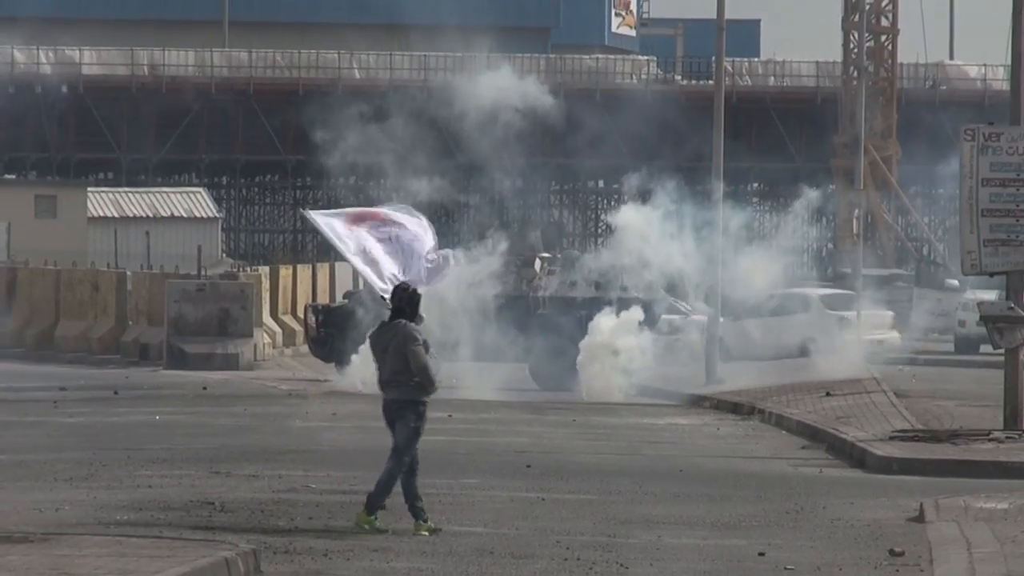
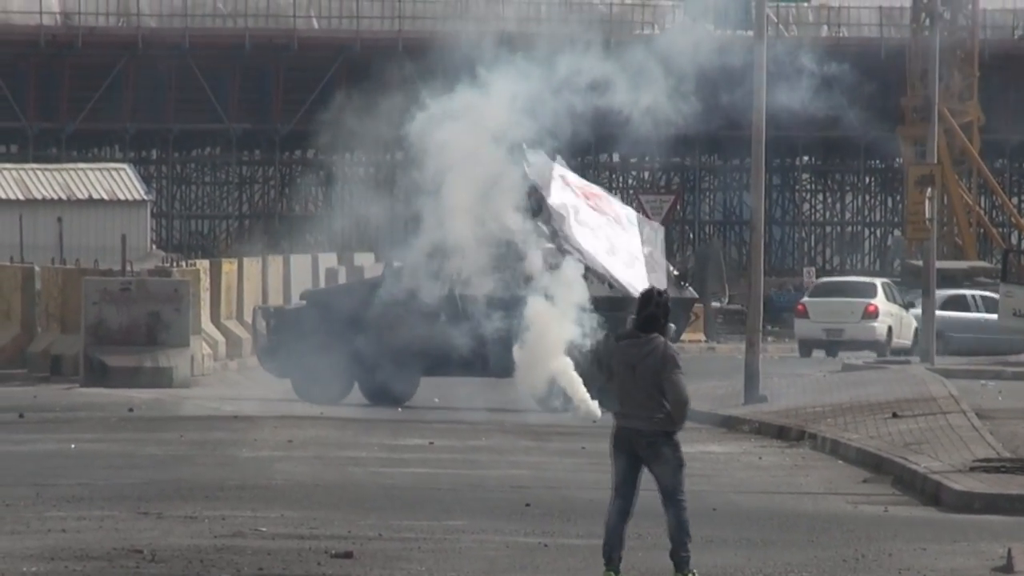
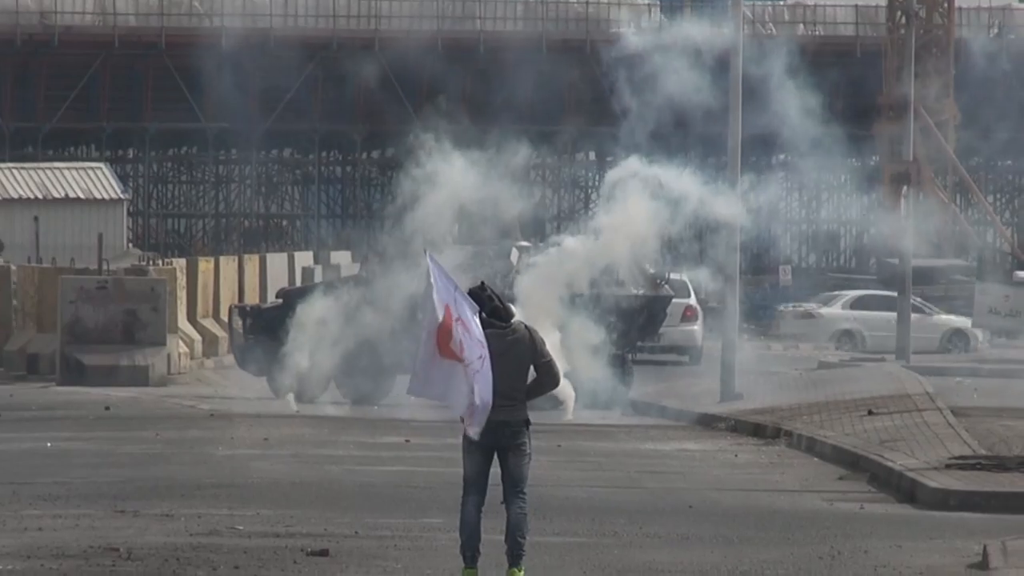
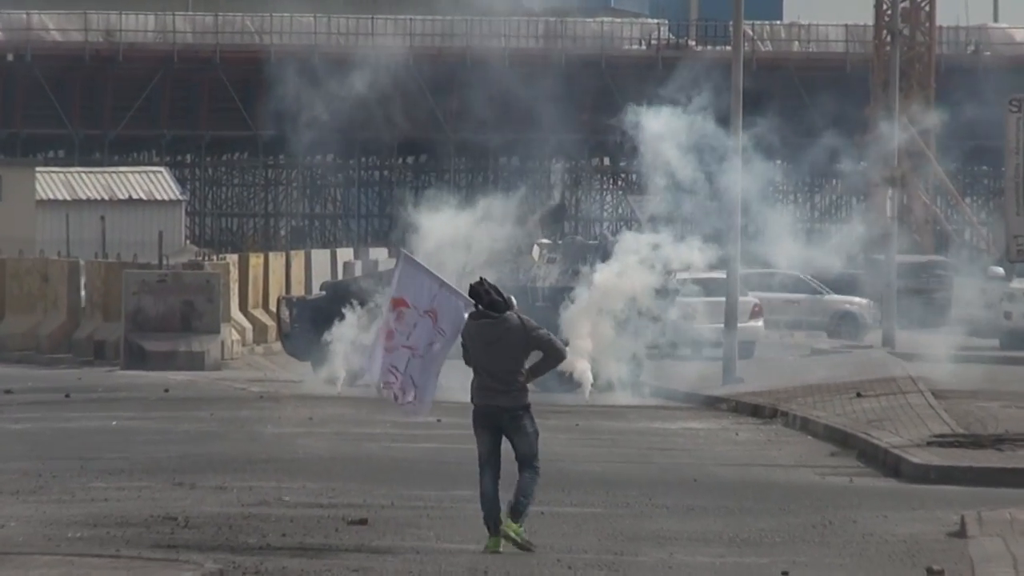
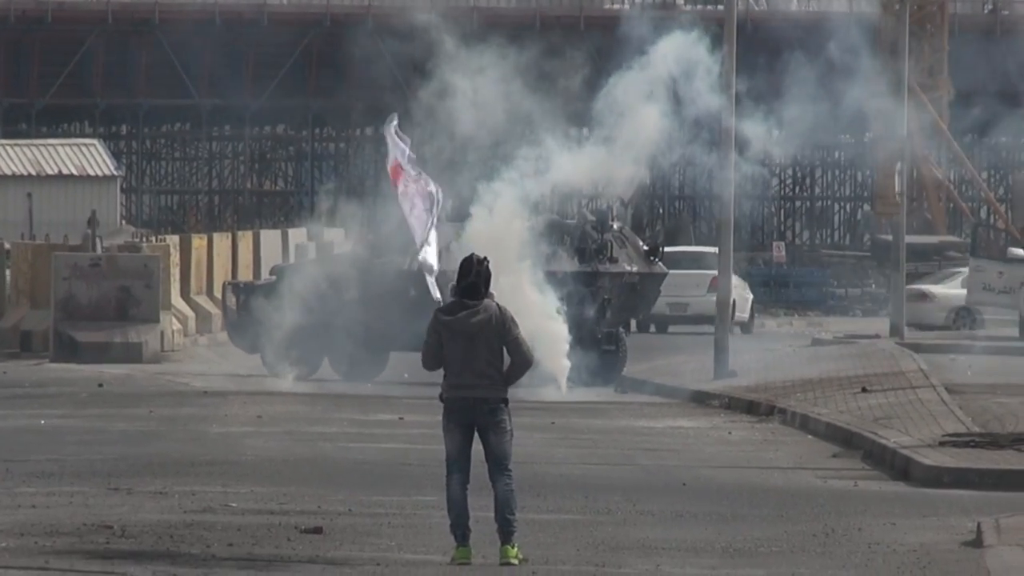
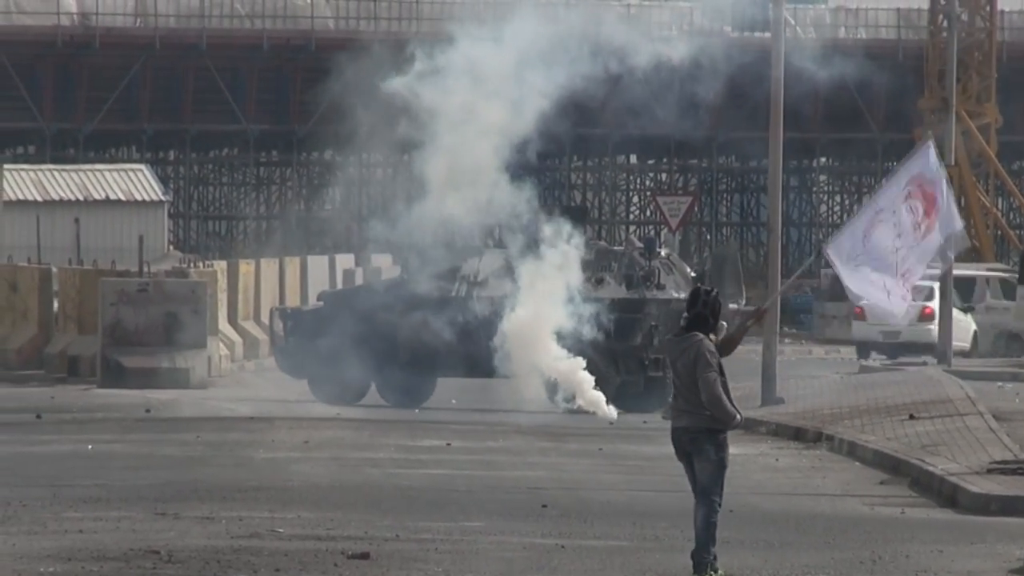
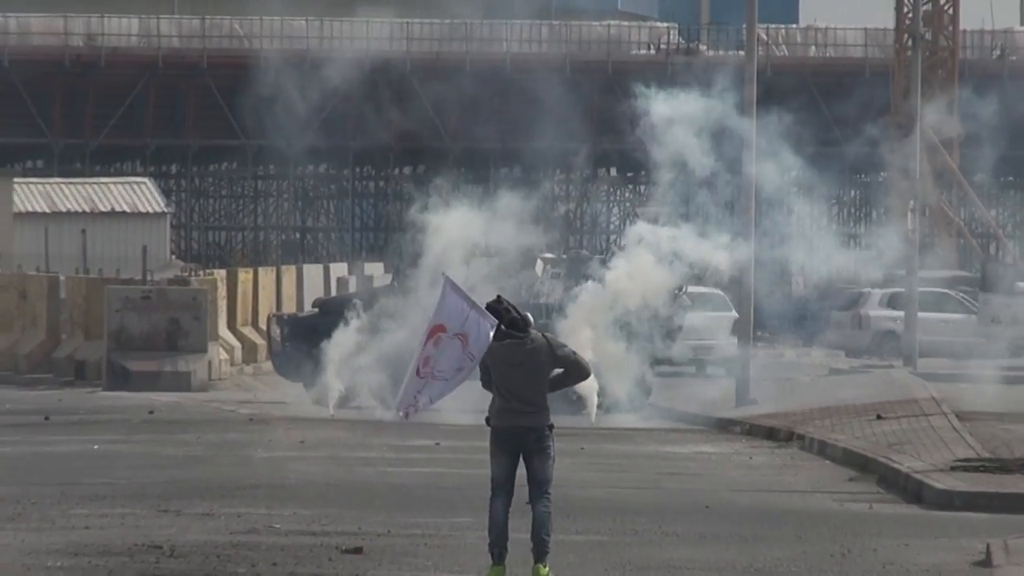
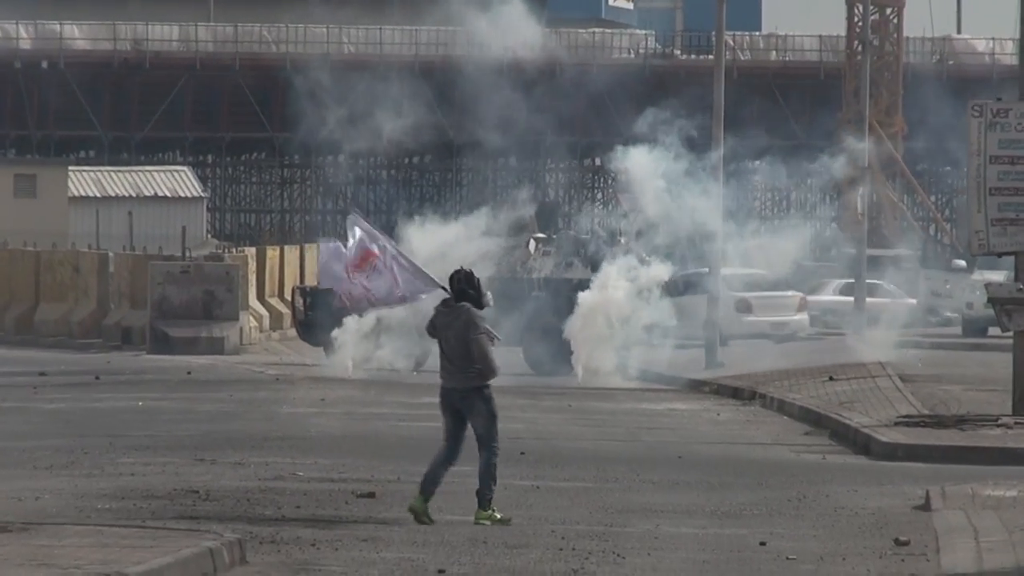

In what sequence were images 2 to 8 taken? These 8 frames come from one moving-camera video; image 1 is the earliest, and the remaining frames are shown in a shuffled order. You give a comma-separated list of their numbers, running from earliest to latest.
8, 4, 7, 3, 5, 2, 6
